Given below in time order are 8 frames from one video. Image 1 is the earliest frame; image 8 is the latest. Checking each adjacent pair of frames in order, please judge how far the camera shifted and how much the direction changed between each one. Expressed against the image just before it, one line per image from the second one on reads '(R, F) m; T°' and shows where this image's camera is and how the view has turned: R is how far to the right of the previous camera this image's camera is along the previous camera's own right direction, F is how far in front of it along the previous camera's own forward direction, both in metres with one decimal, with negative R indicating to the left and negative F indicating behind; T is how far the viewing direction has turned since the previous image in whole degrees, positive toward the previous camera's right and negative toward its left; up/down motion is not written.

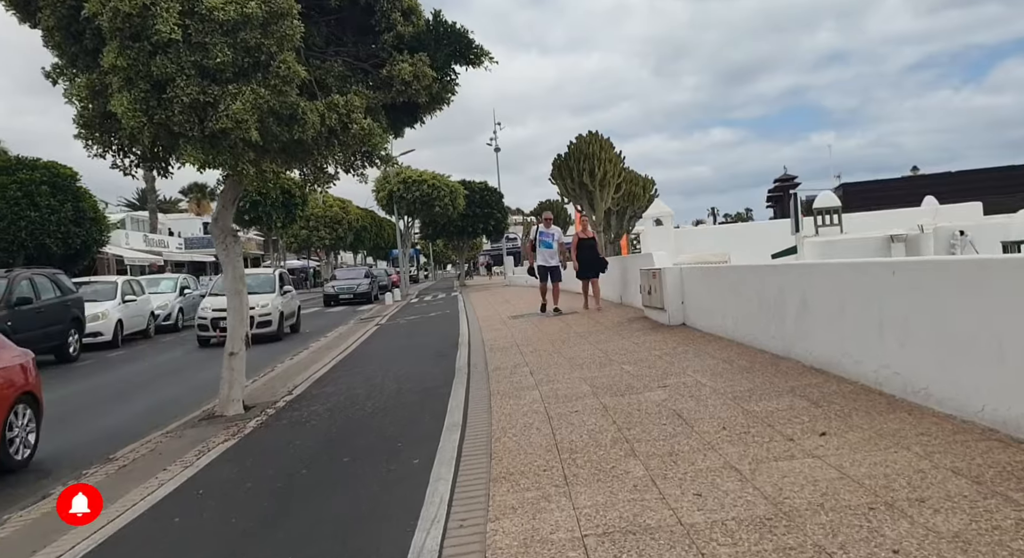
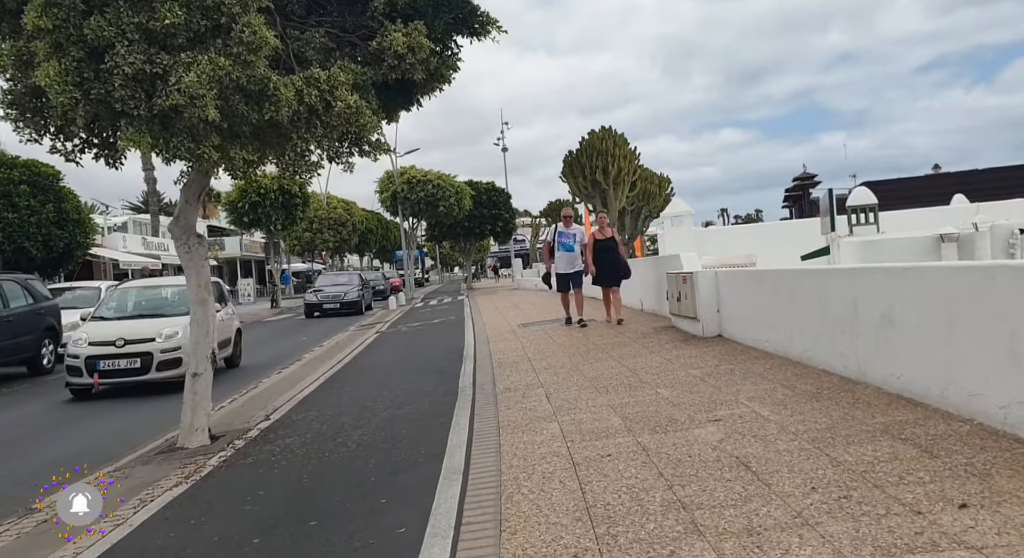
(0.0, +1.1) m; -1°
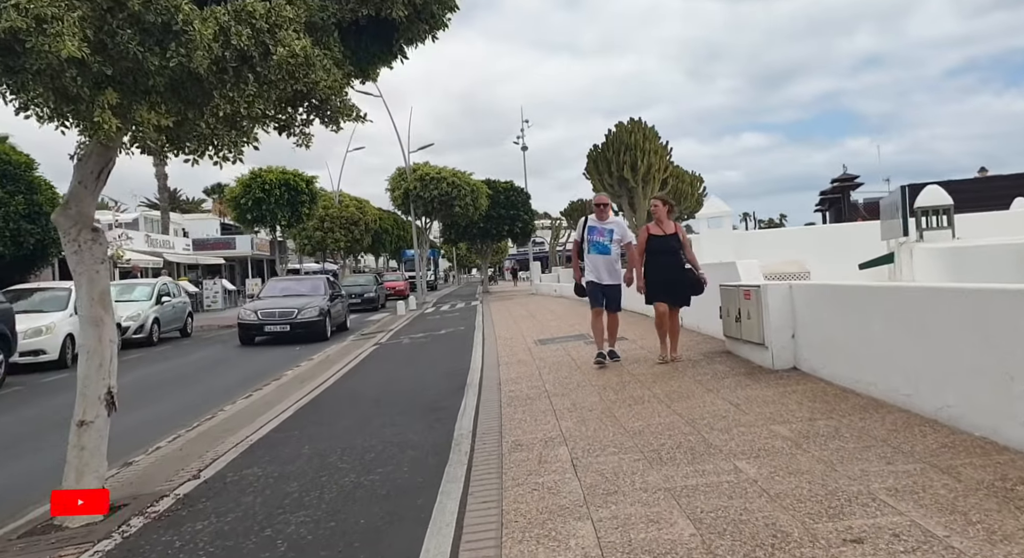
(0.0, +1.7) m; -2°
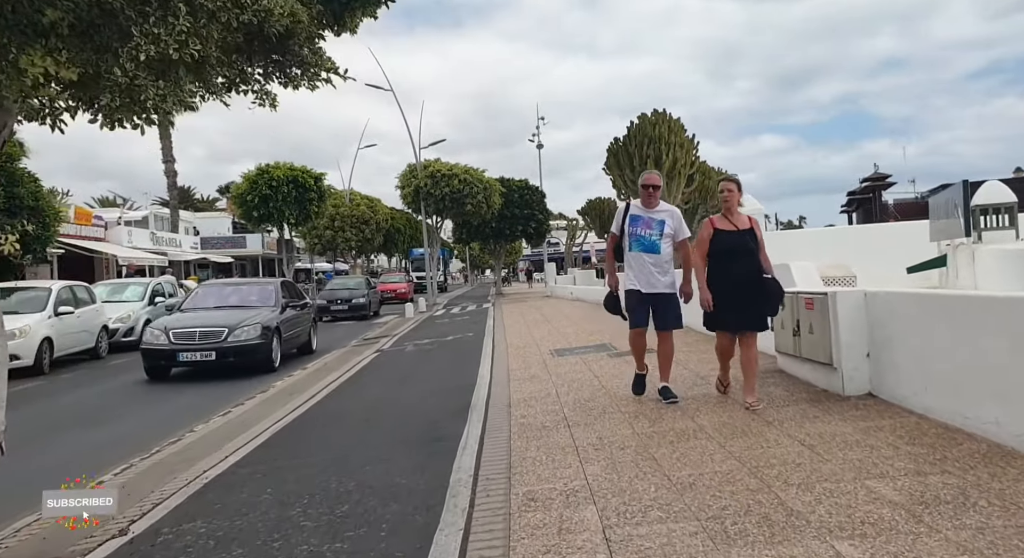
(0.0, +1.1) m; -1°
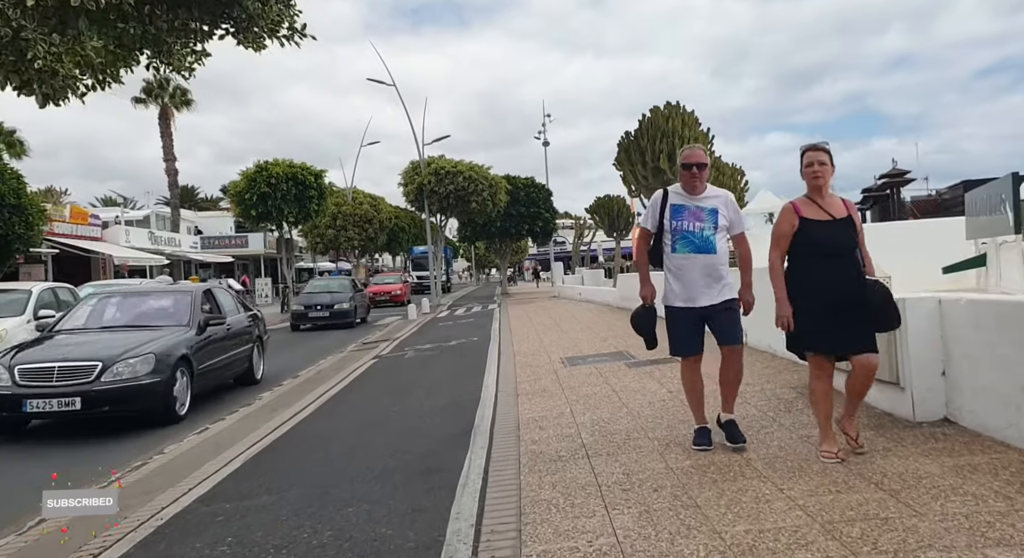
(0.0, +0.8) m; -1°
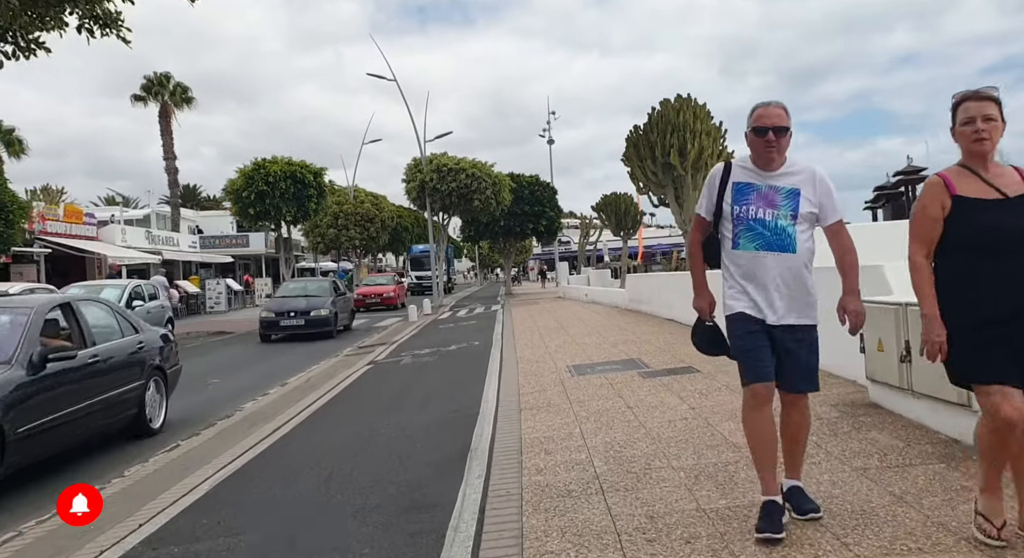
(0.0, +0.7) m; 0°
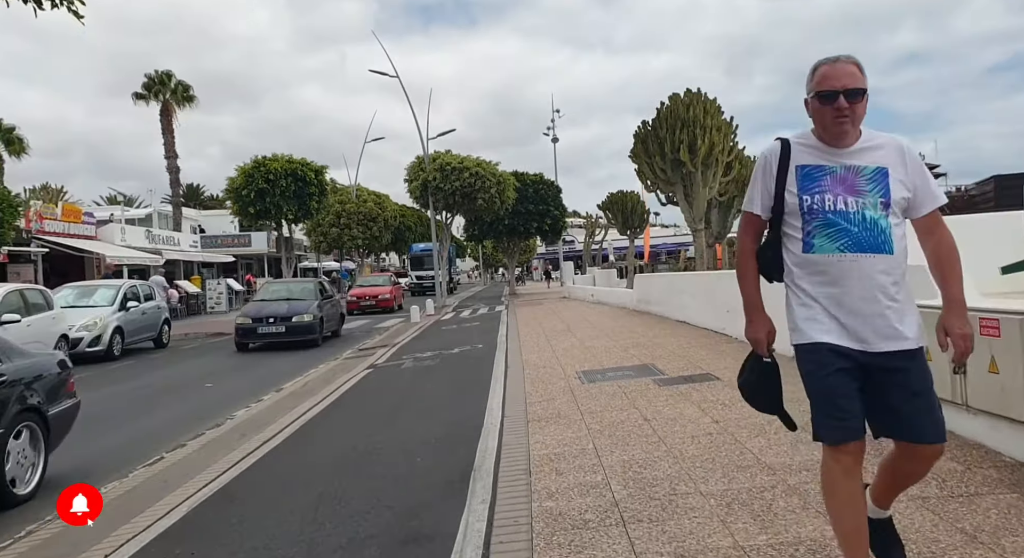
(0.0, +0.4) m; 0°
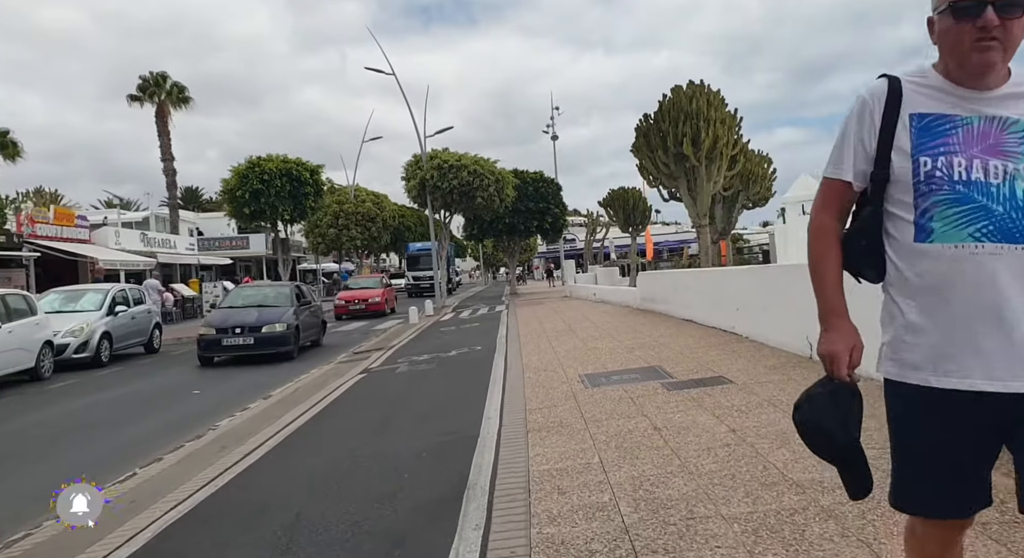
(0.0, +0.4) m; 0°
